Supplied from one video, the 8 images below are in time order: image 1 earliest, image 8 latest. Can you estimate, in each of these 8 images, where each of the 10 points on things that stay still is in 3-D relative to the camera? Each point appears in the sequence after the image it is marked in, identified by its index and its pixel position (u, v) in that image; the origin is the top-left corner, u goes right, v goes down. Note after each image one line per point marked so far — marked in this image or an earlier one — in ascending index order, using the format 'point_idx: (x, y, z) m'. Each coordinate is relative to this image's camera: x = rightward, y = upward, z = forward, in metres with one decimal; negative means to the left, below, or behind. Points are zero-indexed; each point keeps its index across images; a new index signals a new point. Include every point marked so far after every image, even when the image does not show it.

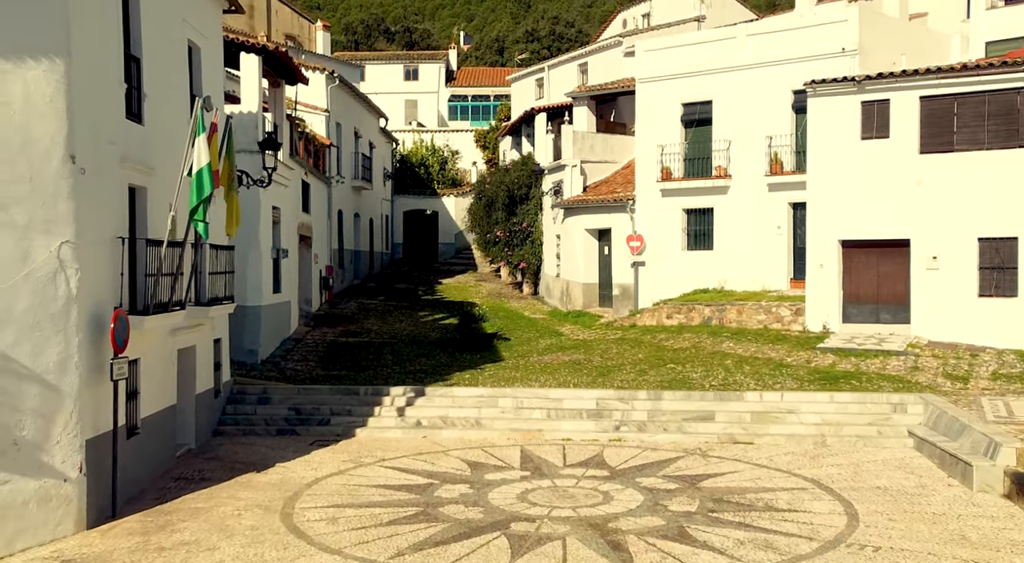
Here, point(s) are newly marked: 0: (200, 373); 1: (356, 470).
0: (-5.7, -1.6, +18.5) m
1: (-2.6, -3.1, +16.9) m
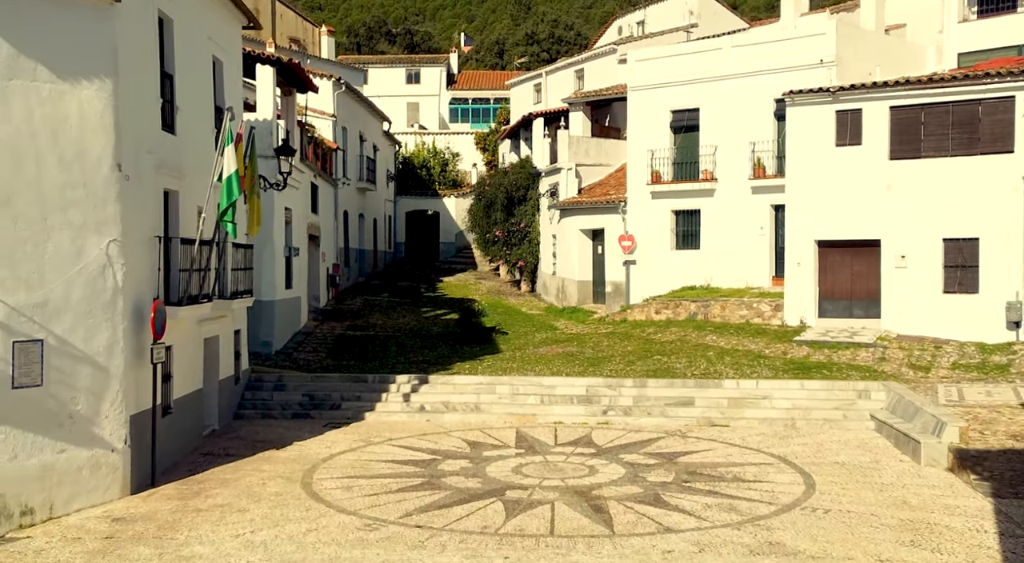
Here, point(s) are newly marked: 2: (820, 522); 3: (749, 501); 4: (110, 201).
0: (-5.7, -1.5, +20.3) m
1: (-2.6, -3.0, +18.7) m
2: (+4.1, -3.2, +13.8) m
3: (+3.4, -3.2, +14.8) m
4: (-5.7, +1.1, +14.4) m
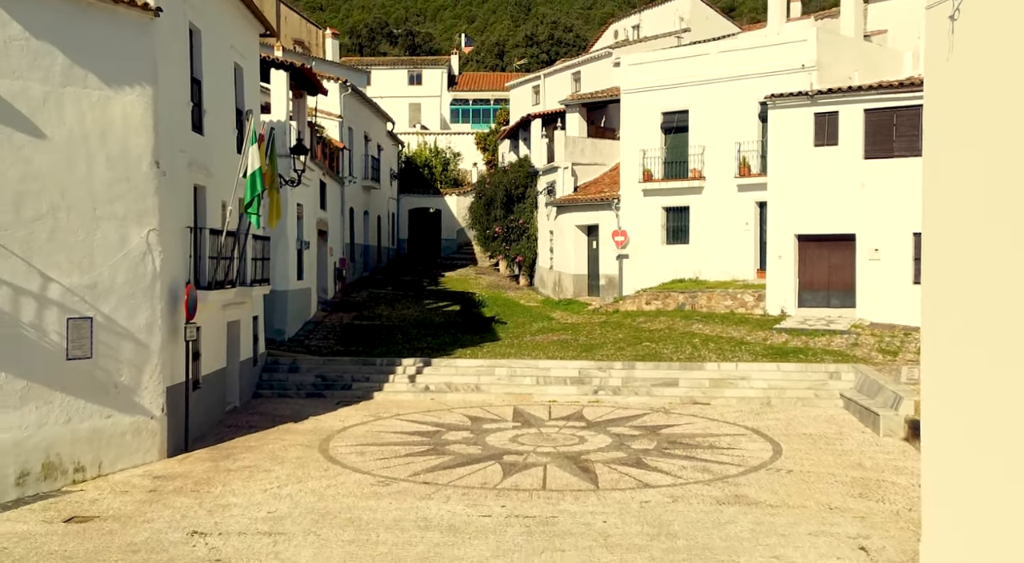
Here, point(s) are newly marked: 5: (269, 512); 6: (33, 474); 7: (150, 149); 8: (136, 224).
0: (-5.8, -1.3, +22.0) m
1: (-2.7, -2.8, +20.4) m
2: (+4.1, -3.0, +15.5) m
3: (+3.4, -2.9, +16.5) m
4: (-5.7, +1.4, +16.1) m
5: (-3.3, -3.1, +13.8) m
6: (-6.8, -2.7, +14.5) m
7: (-5.7, +2.1, +16.1) m
8: (-5.9, +0.9, +16.0) m
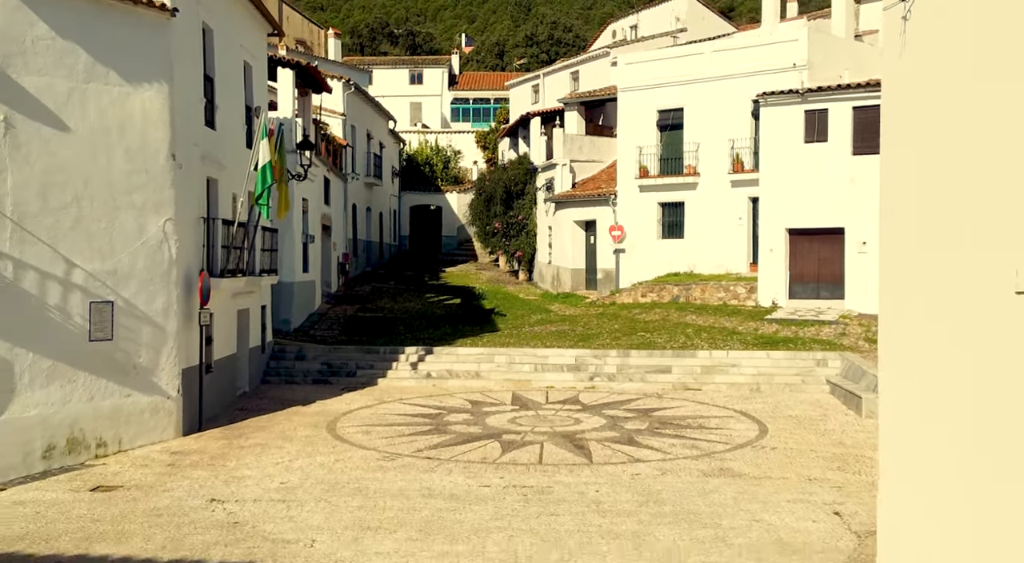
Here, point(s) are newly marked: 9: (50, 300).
0: (-5.8, -1.1, +22.9) m
1: (-2.7, -2.5, +21.3) m
2: (+4.0, -2.8, +16.4) m
3: (+3.4, -2.7, +17.4) m
4: (-5.8, +1.6, +17.0) m
5: (-3.3, -2.9, +14.7) m
6: (-6.8, -2.5, +15.4) m
7: (-5.7, +2.3, +16.9) m
8: (-5.9, +1.1, +16.8) m
9: (-6.9, -0.3, +15.2) m
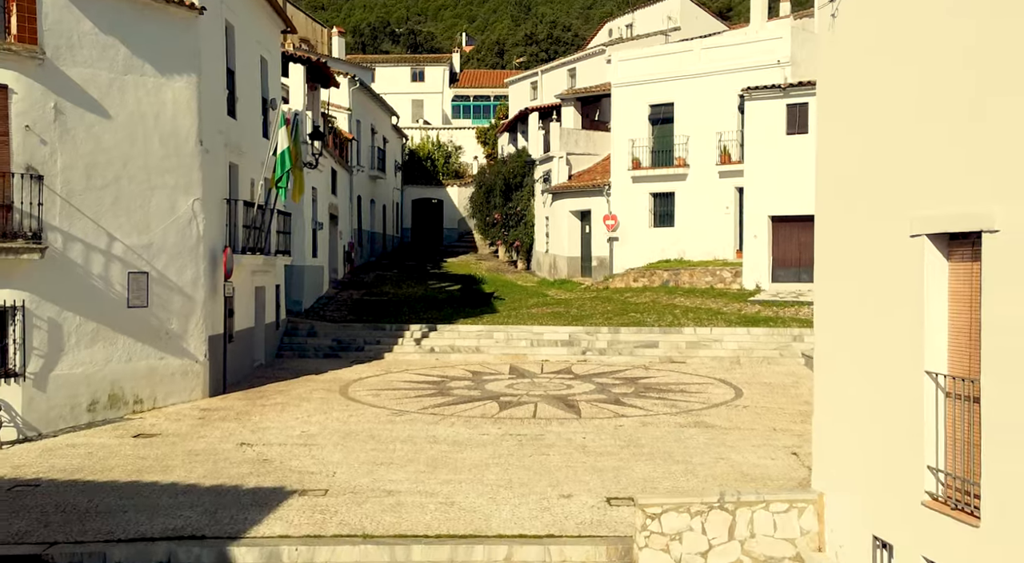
0: (-5.9, -0.6, +24.6) m
1: (-2.8, -2.1, +23.0) m
2: (+4.0, -2.3, +18.1) m
3: (+3.3, -2.2, +19.1) m
4: (-5.8, +2.1, +18.7) m
5: (-3.4, -2.4, +16.4) m
6: (-6.9, -2.0, +17.1) m
7: (-5.8, +2.8, +18.6) m
8: (-6.0, +1.6, +18.5) m
9: (-6.9, +0.2, +17.0) m
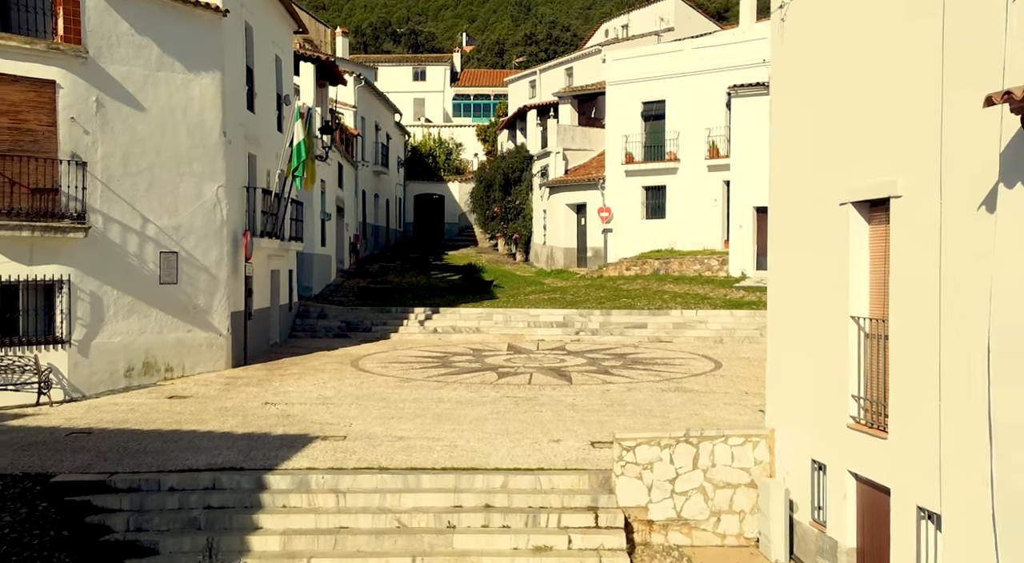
0: (-5.9, -0.2, +26.4) m
1: (-2.8, -1.7, +24.7) m
2: (+3.9, -1.9, +19.8) m
3: (+3.2, -1.8, +20.9) m
4: (-5.9, +2.5, +20.4) m
5: (-3.4, -2.0, +18.2) m
6: (-6.9, -1.6, +18.9) m
7: (-5.8, +3.2, +20.4) m
8: (-6.0, +2.0, +20.3) m
9: (-7.0, +0.6, +18.7) m
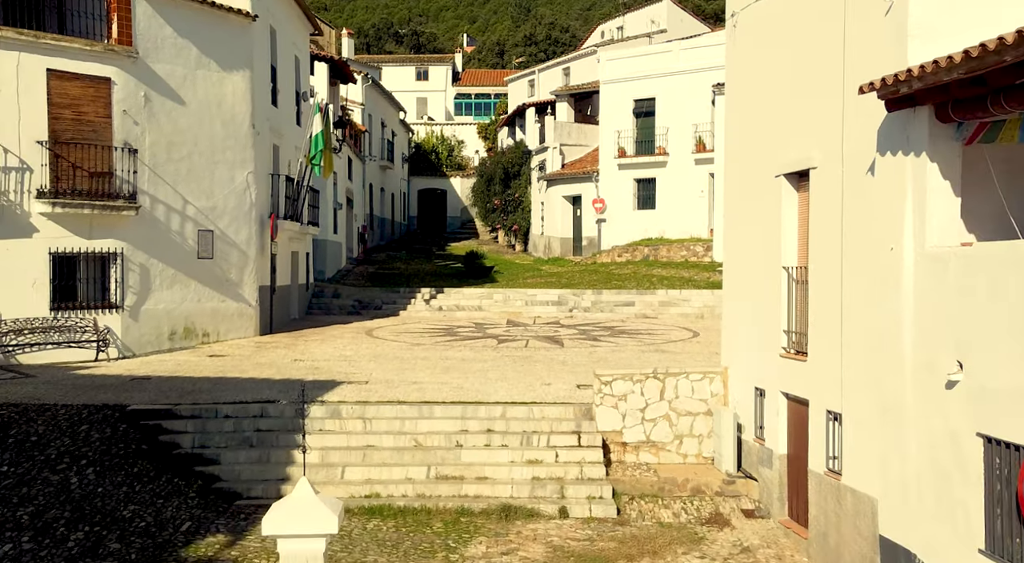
0: (-6.0, +0.3, +28.8) m
1: (-2.9, -1.1, +27.2) m
2: (+3.9, -1.4, +22.3) m
3: (+3.2, -1.3, +23.3) m
4: (-5.9, +3.0, +22.9) m
5: (-3.5, -1.5, +20.6) m
6: (-7.0, -1.1, +21.3) m
7: (-5.9, +3.7, +22.8) m
8: (-6.0, +2.5, +22.7) m
9: (-7.0, +1.1, +21.2) m
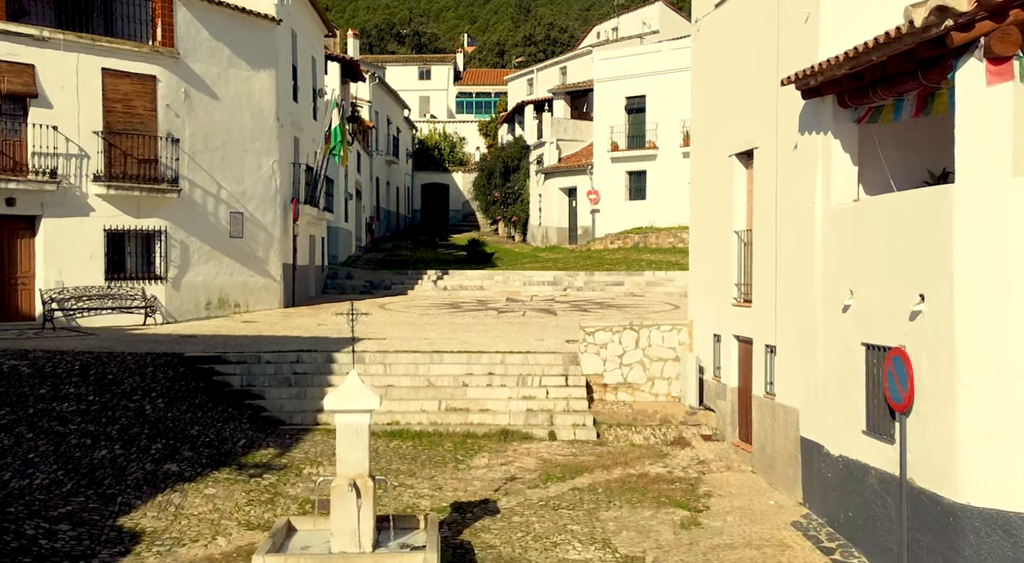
0: (-6.0, +0.9, +31.4) m
1: (-2.9, -0.6, +29.8) m
2: (+3.9, -0.8, +24.9) m
3: (+3.2, -0.7, +25.9) m
4: (-5.9, +3.6, +25.5) m
5: (-3.5, -0.9, +23.2) m
6: (-7.0, -0.5, +23.9) m
7: (-5.9, +4.3, +25.5) m
8: (-6.1, +3.1, +25.4) m
9: (-7.1, +1.7, +23.8) m
